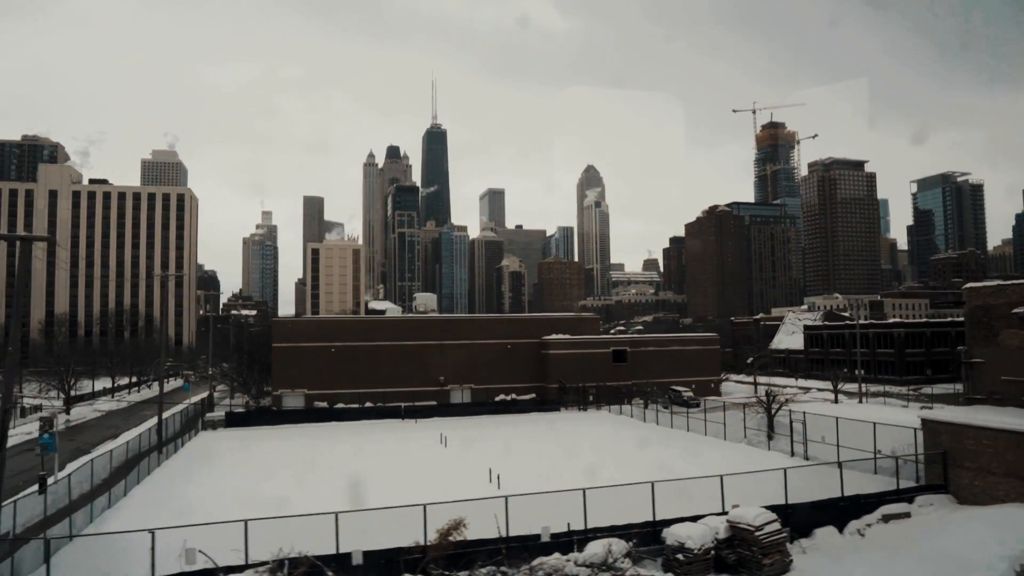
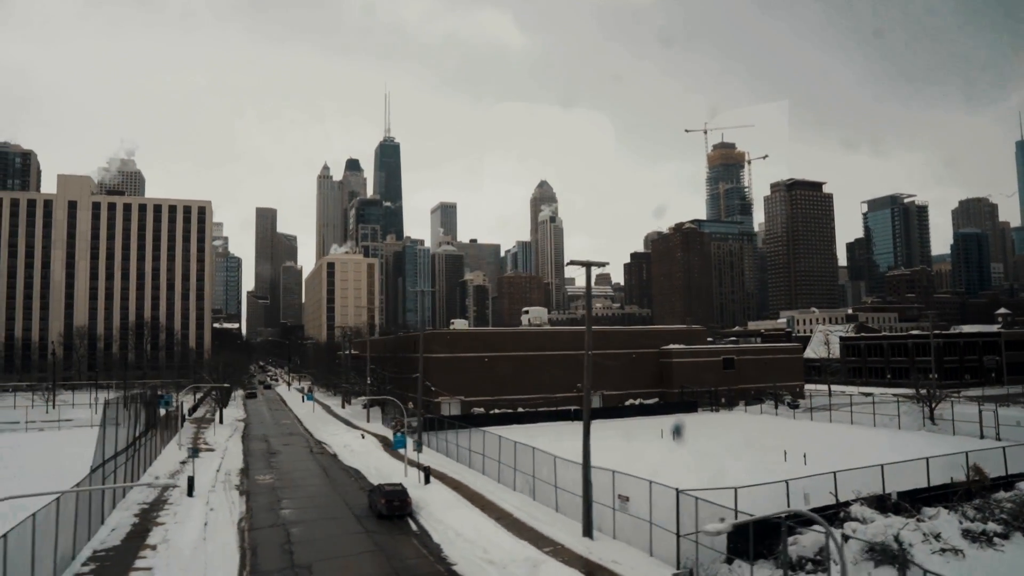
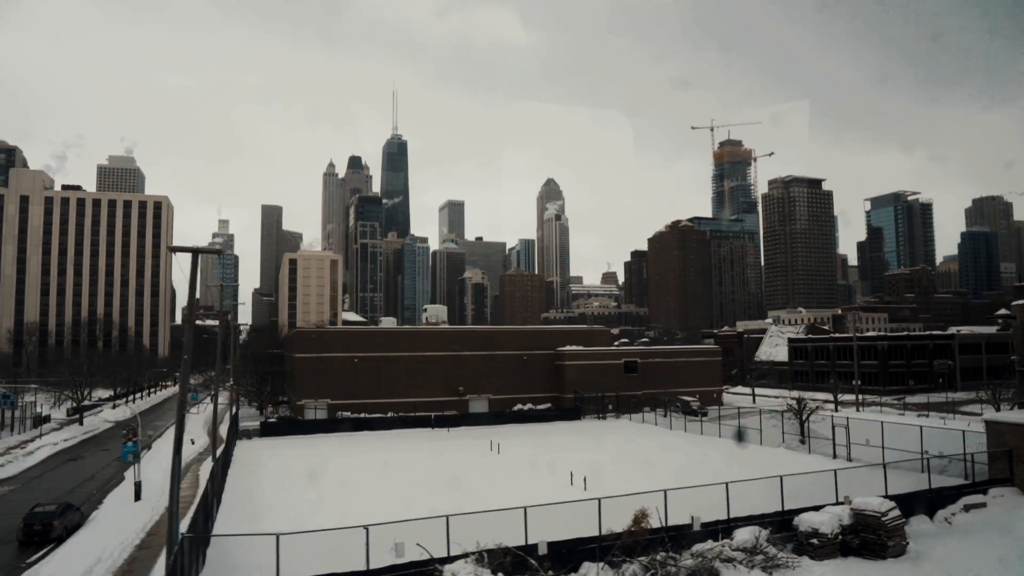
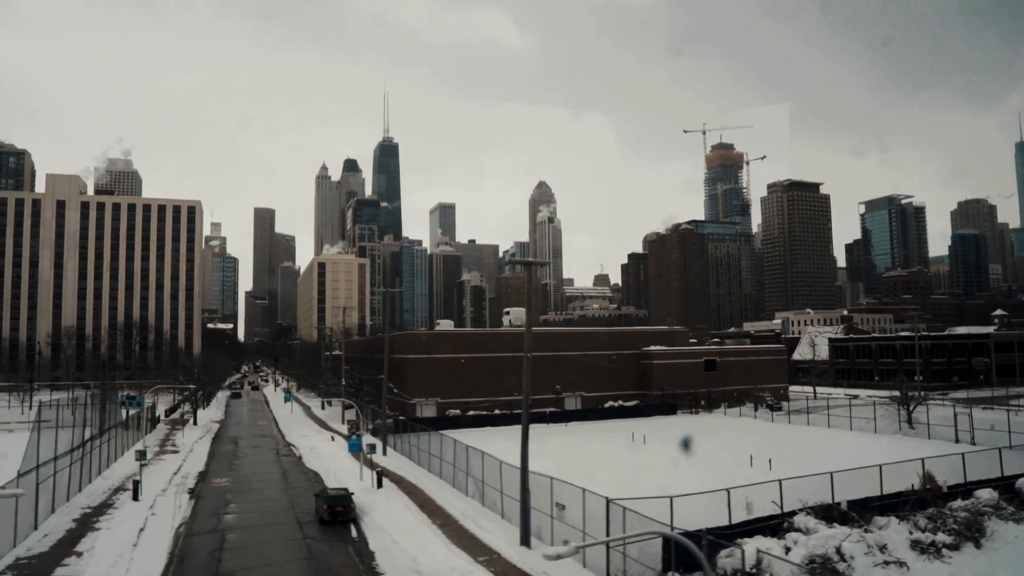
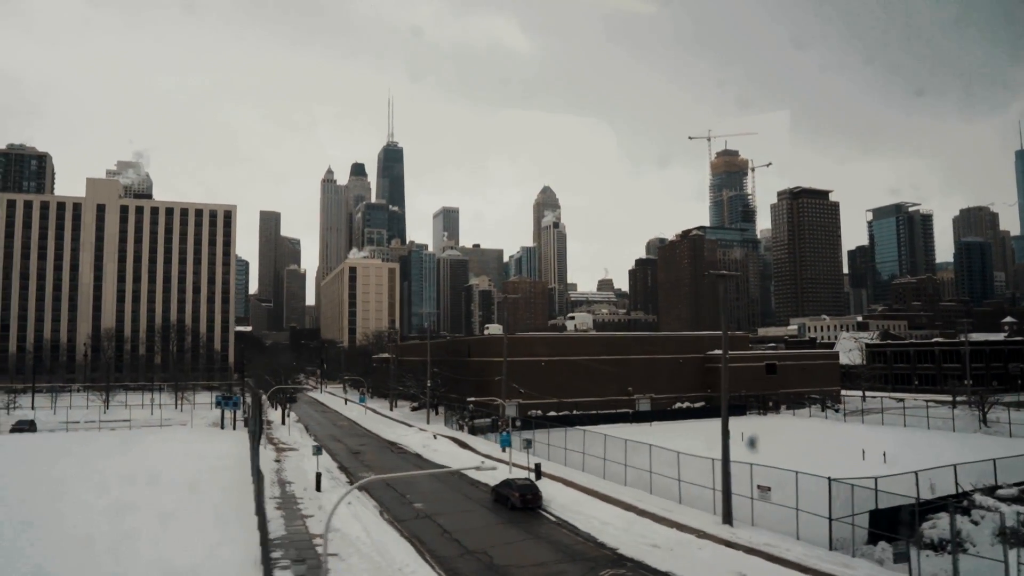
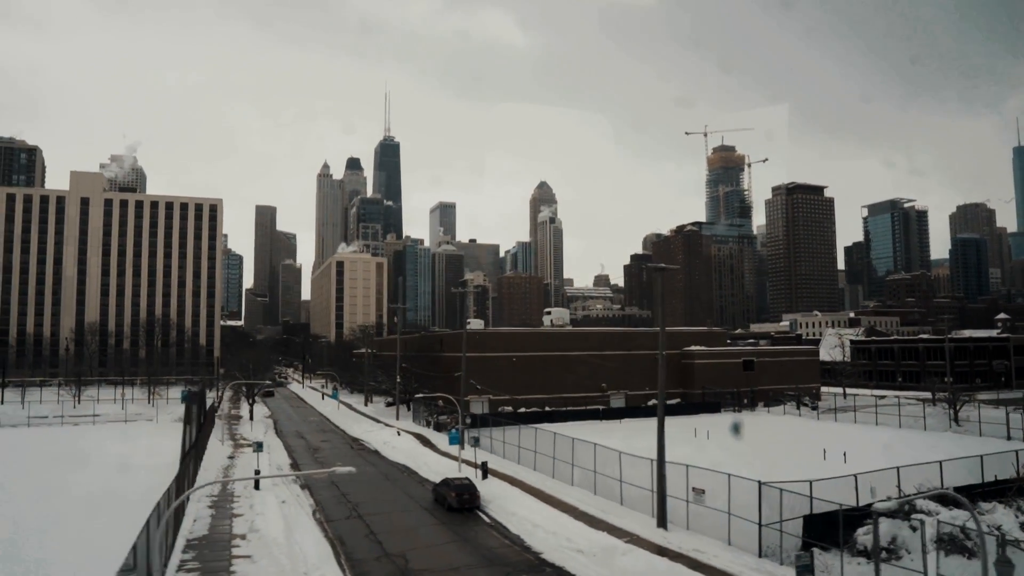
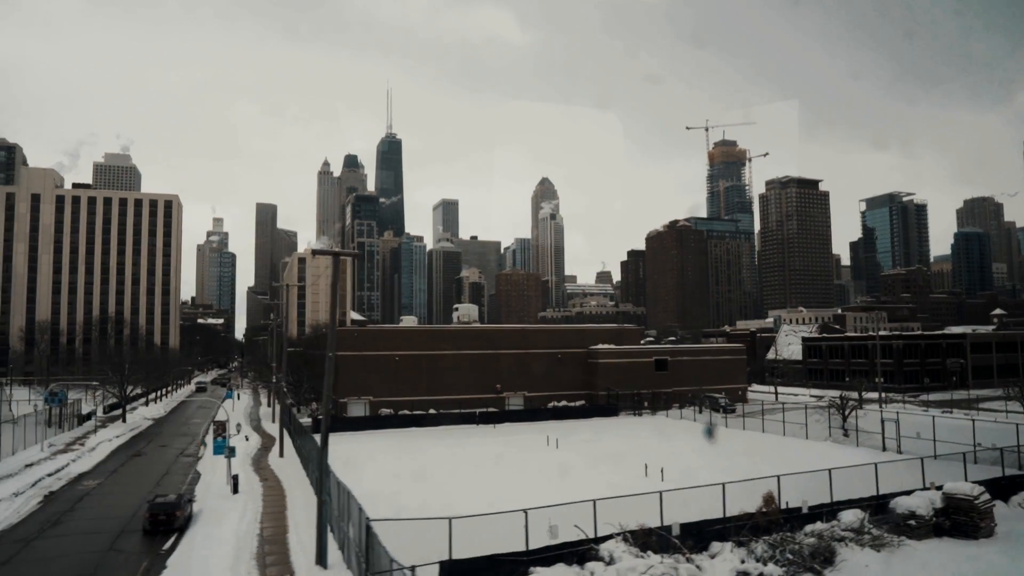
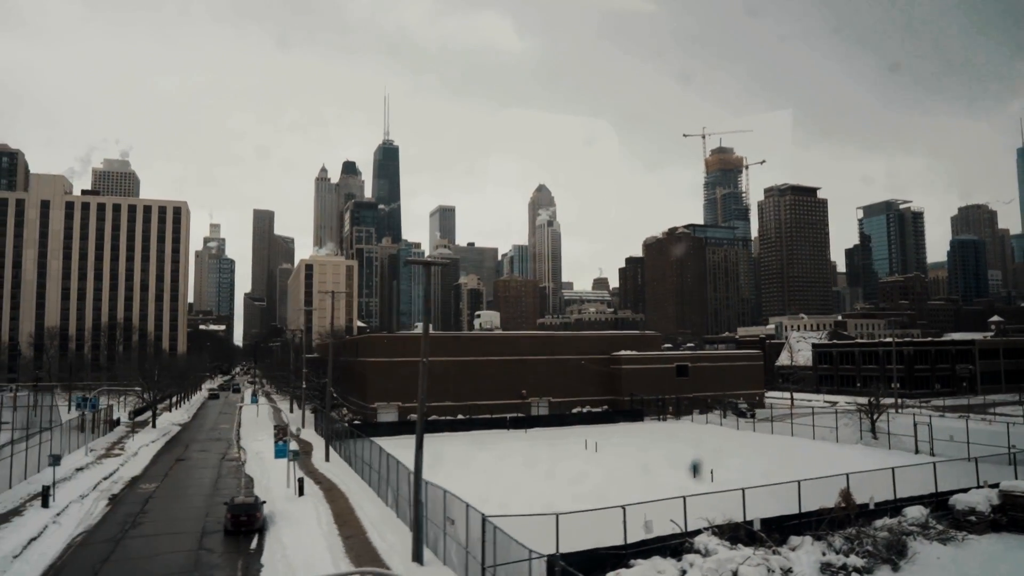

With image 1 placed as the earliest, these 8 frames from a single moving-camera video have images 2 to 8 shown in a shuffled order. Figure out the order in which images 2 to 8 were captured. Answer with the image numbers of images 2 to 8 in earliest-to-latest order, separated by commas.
3, 7, 8, 4, 2, 6, 5
